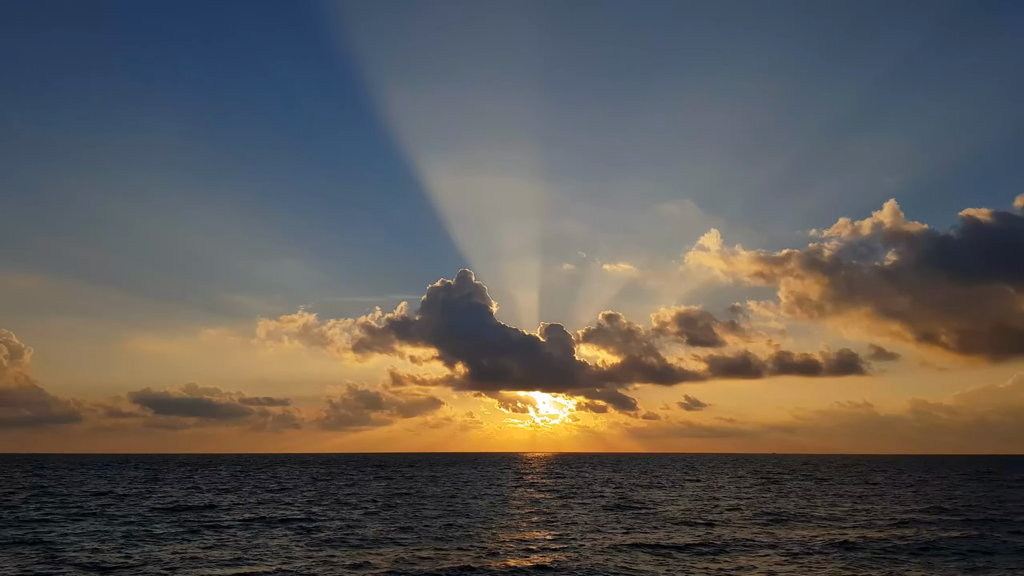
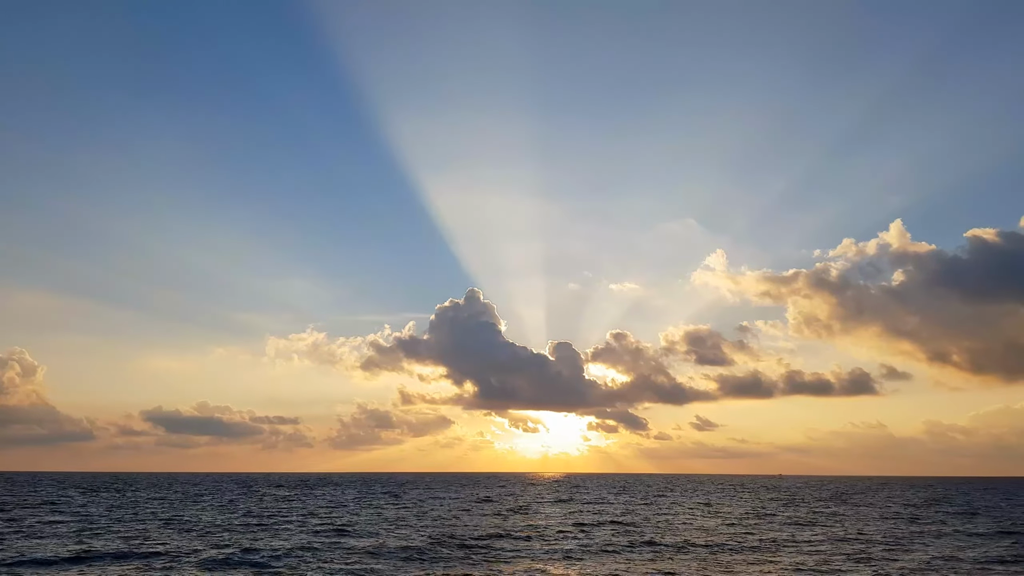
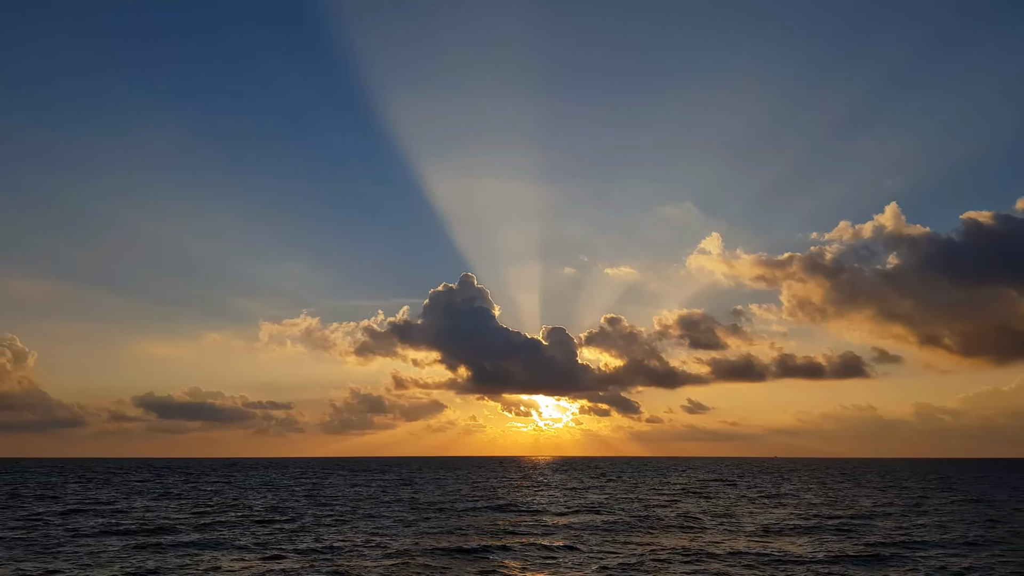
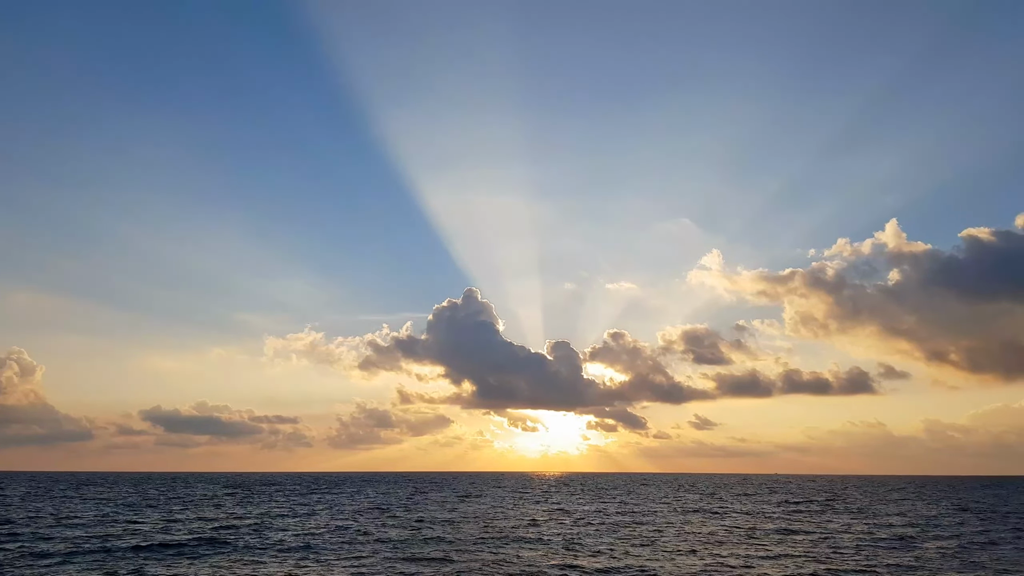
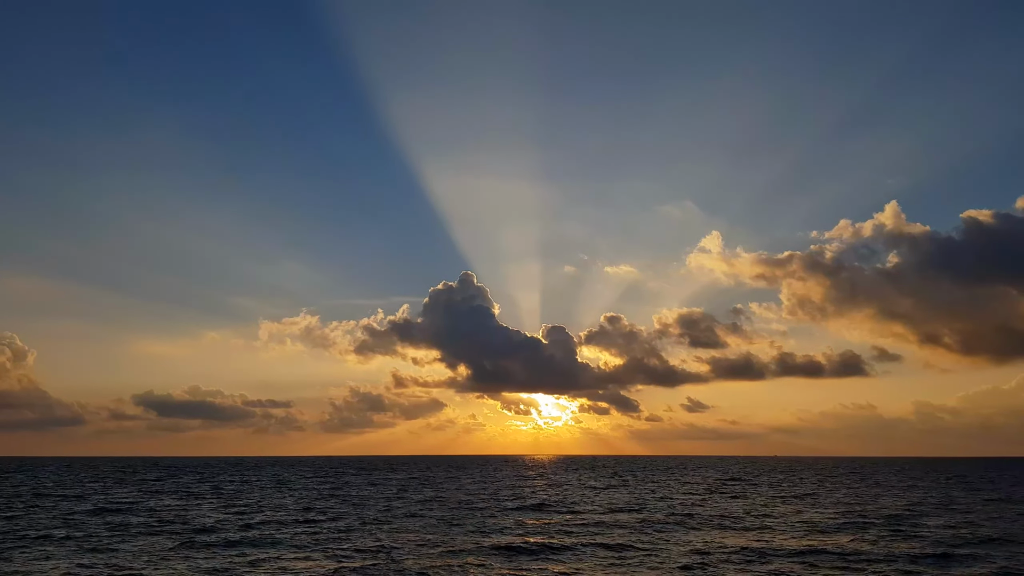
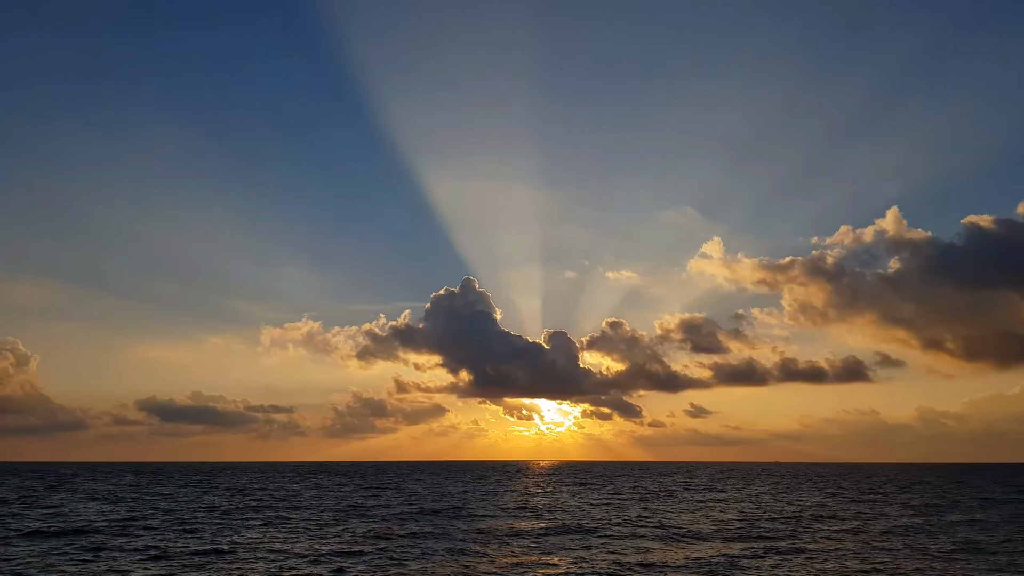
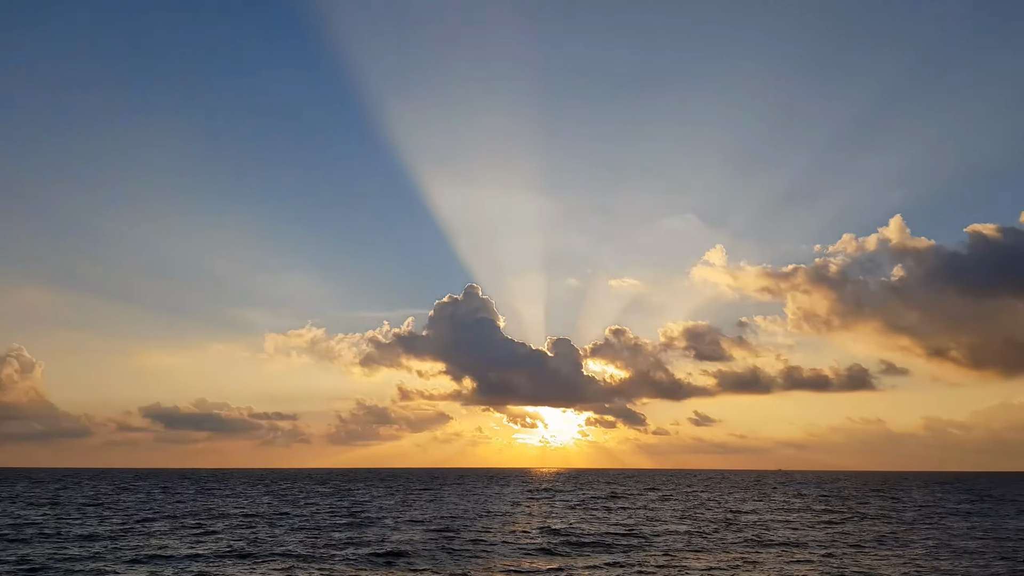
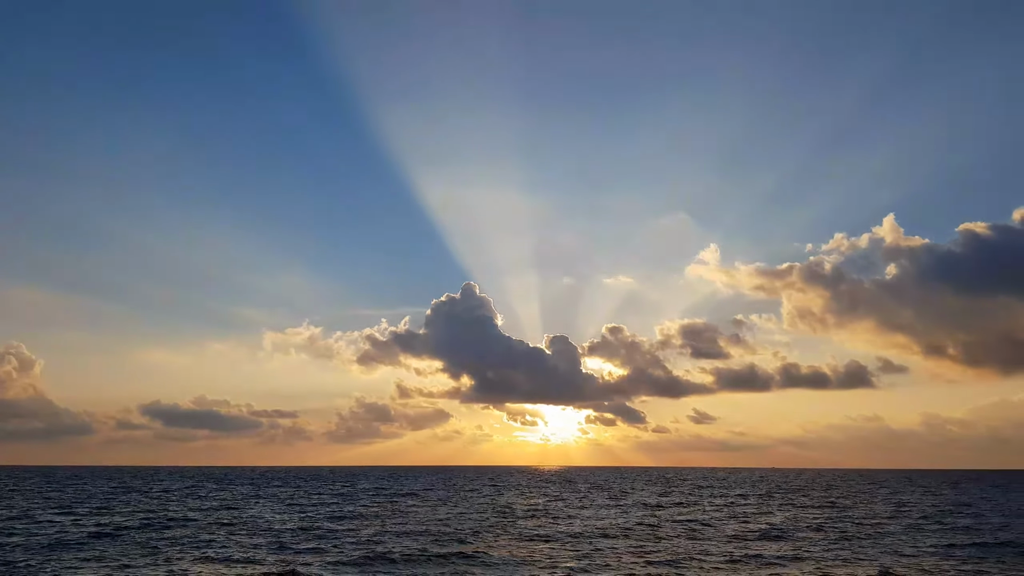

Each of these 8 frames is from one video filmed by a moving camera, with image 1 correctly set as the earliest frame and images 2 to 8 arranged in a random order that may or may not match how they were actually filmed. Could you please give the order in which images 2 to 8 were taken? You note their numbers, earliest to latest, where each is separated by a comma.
5, 3, 6, 7, 2, 4, 8
